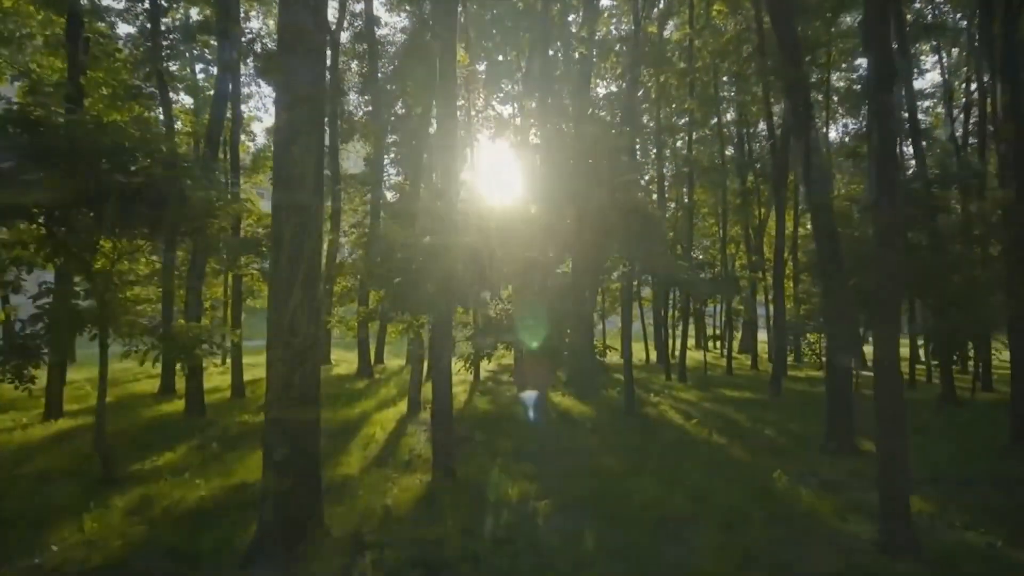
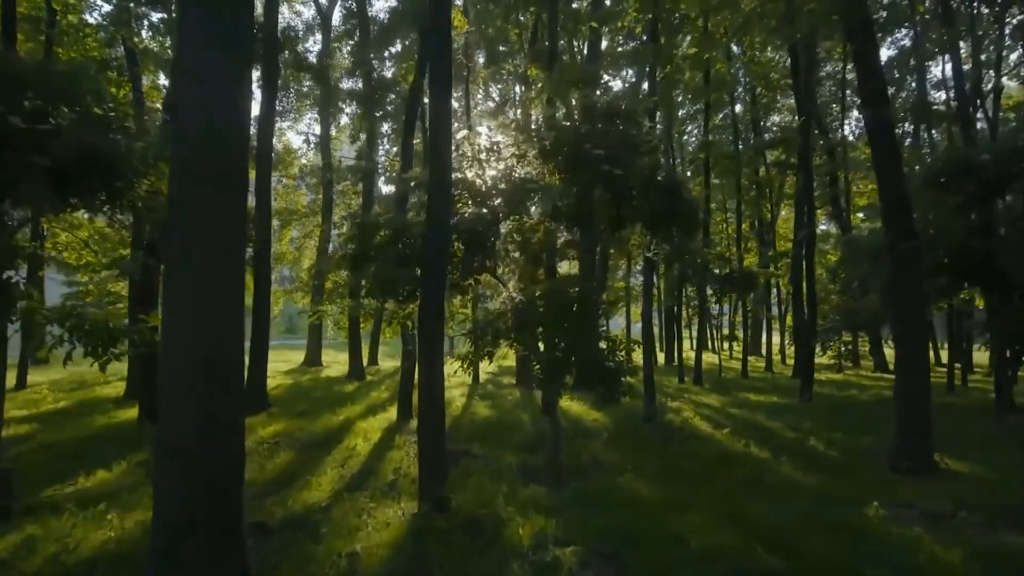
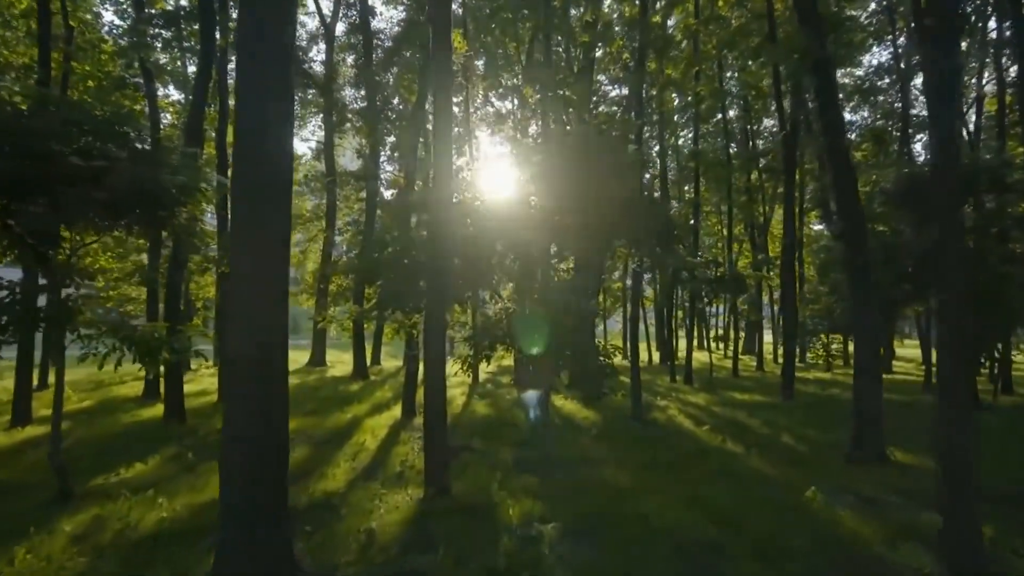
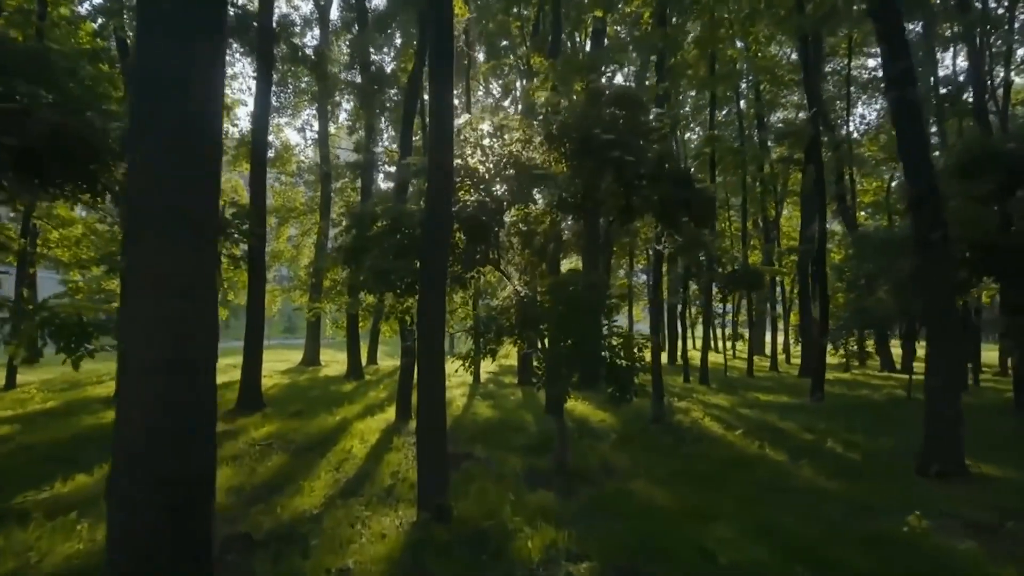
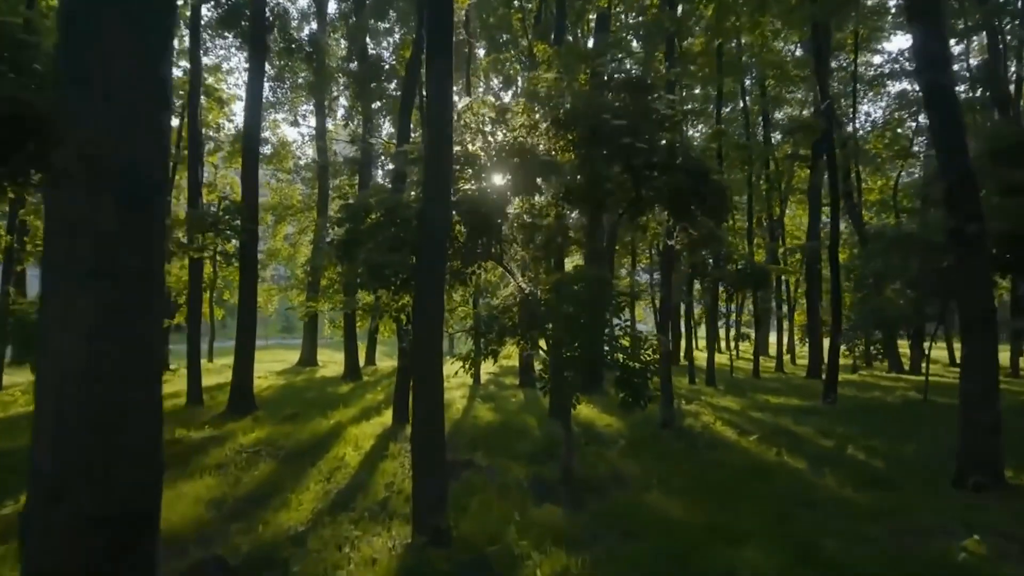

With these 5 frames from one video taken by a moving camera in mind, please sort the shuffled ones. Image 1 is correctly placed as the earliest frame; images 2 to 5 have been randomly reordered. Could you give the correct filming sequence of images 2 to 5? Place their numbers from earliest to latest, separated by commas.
3, 2, 4, 5
